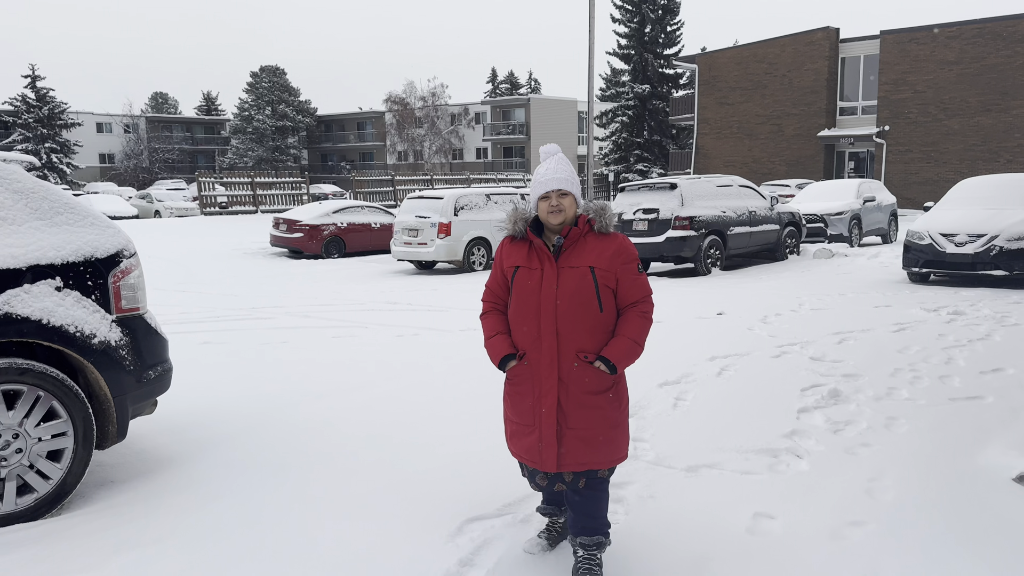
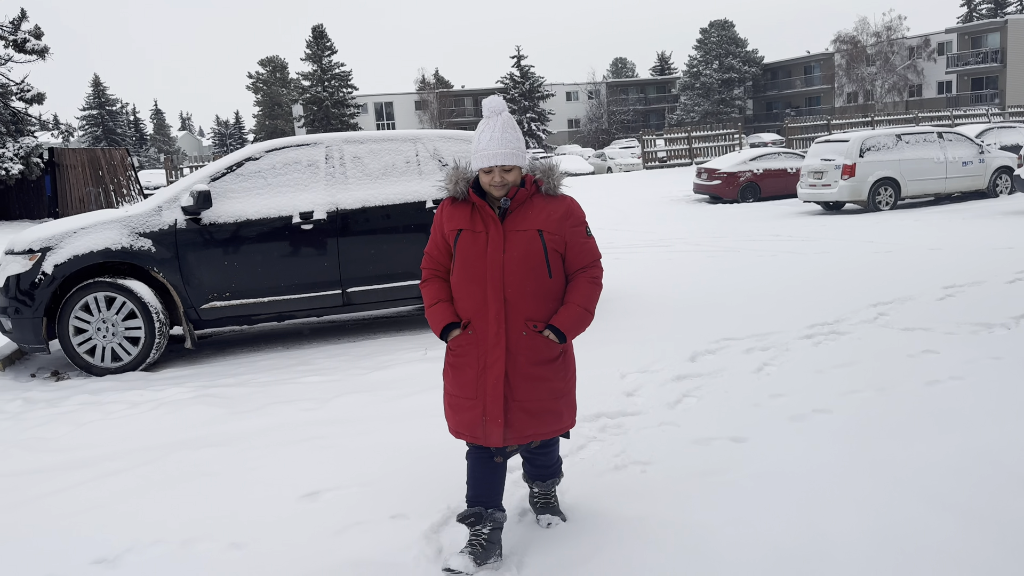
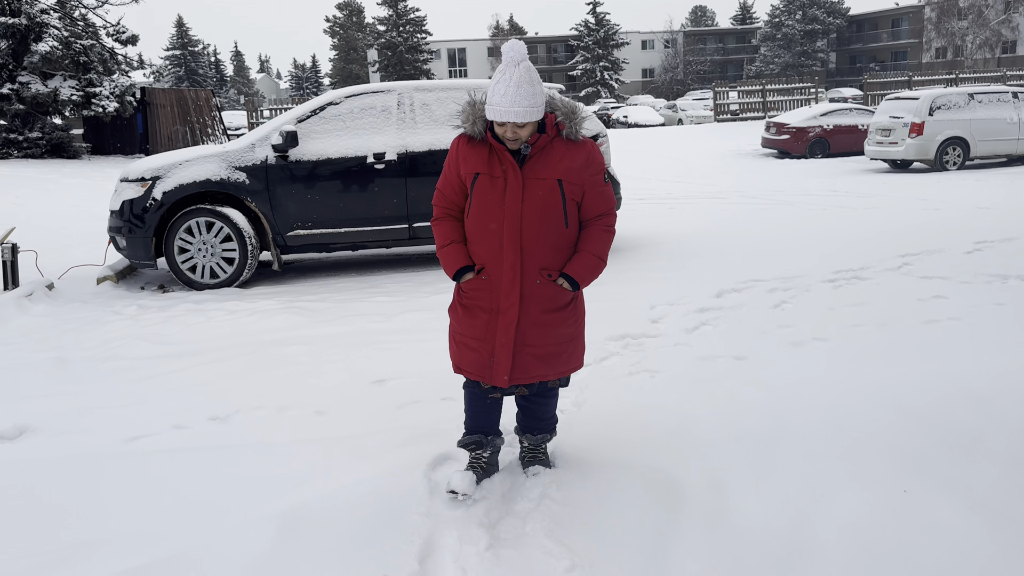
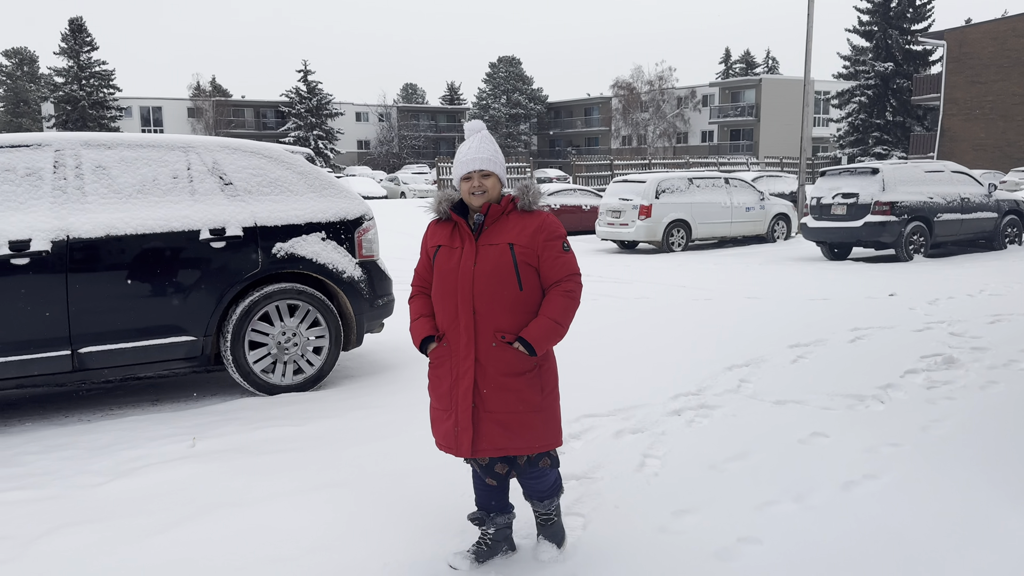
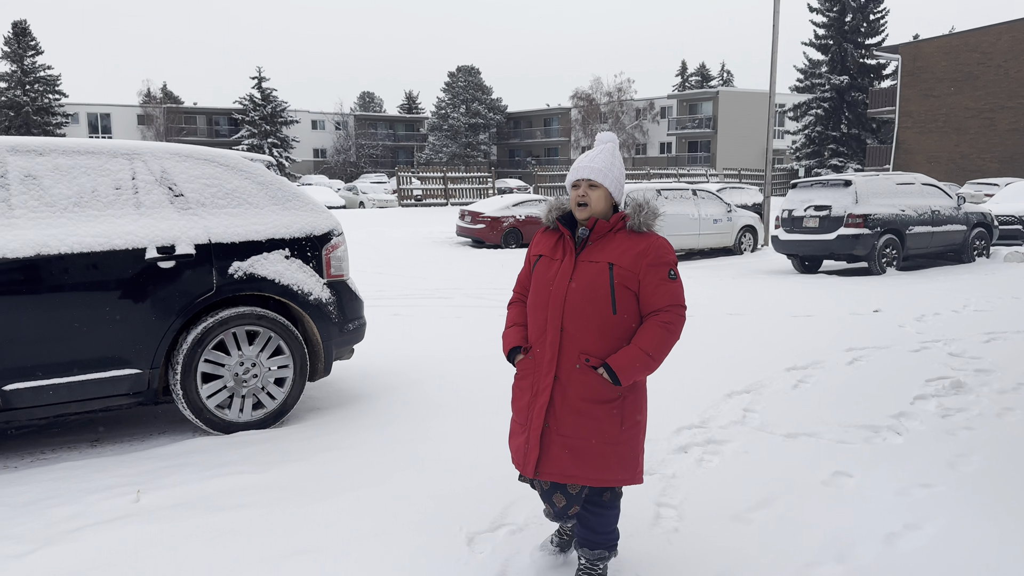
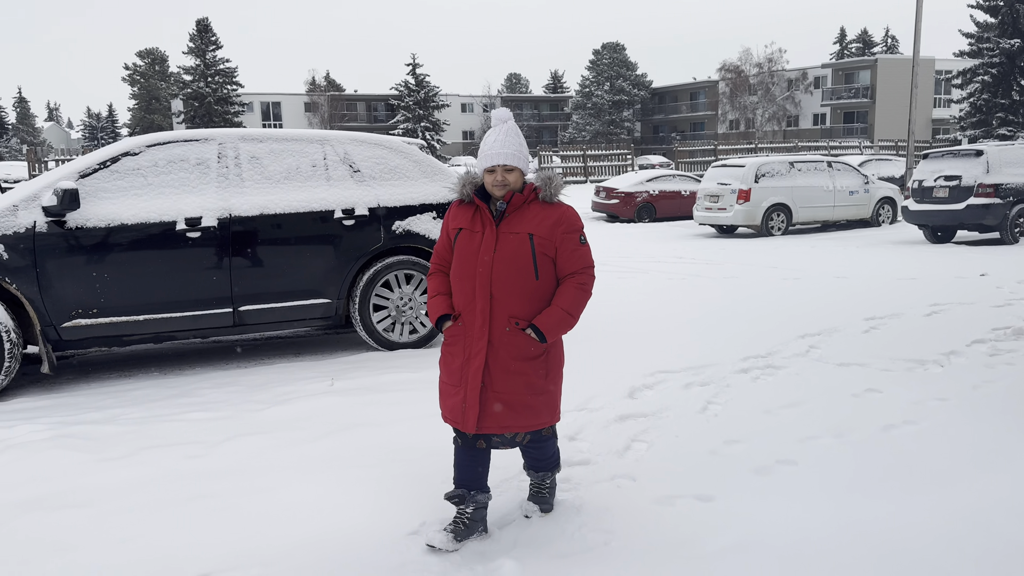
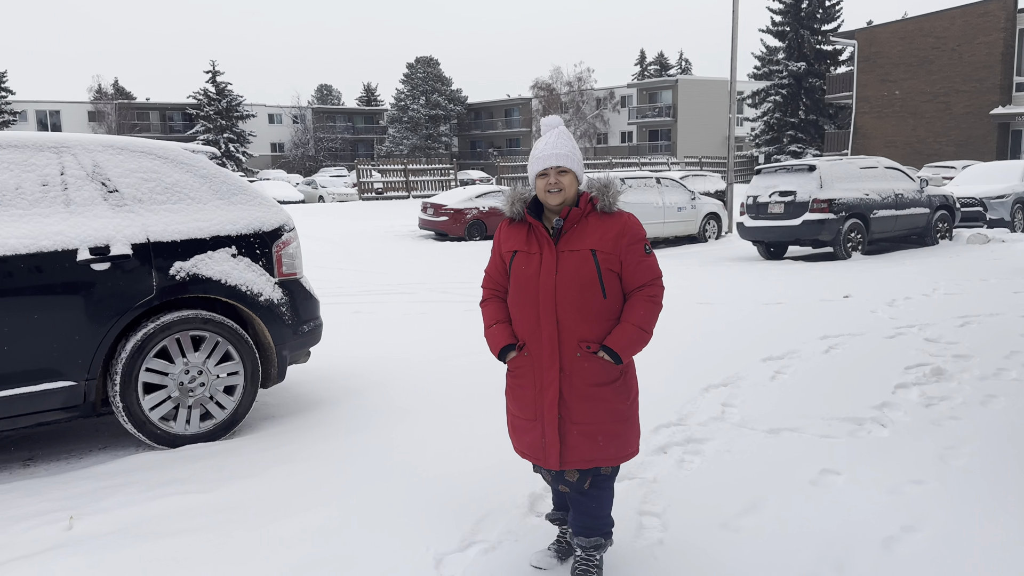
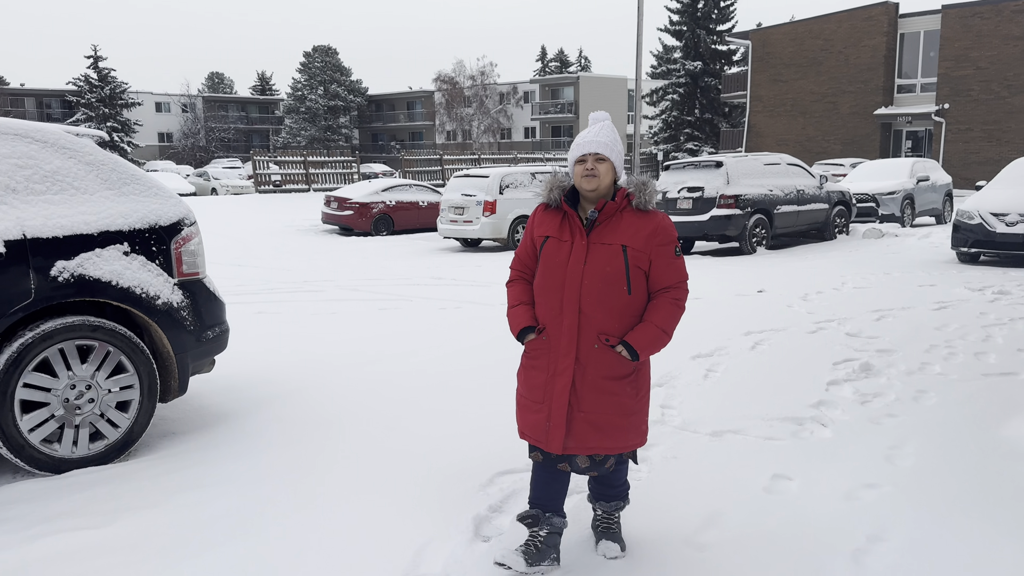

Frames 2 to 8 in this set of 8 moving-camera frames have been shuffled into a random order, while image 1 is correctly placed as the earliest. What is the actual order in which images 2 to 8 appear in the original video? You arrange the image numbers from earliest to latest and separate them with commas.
8, 7, 5, 4, 6, 2, 3
